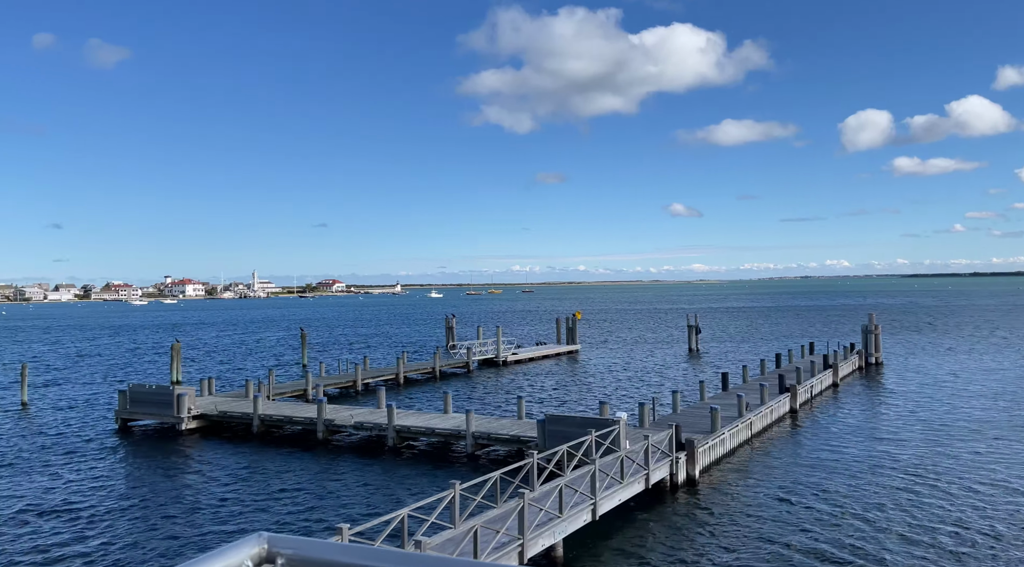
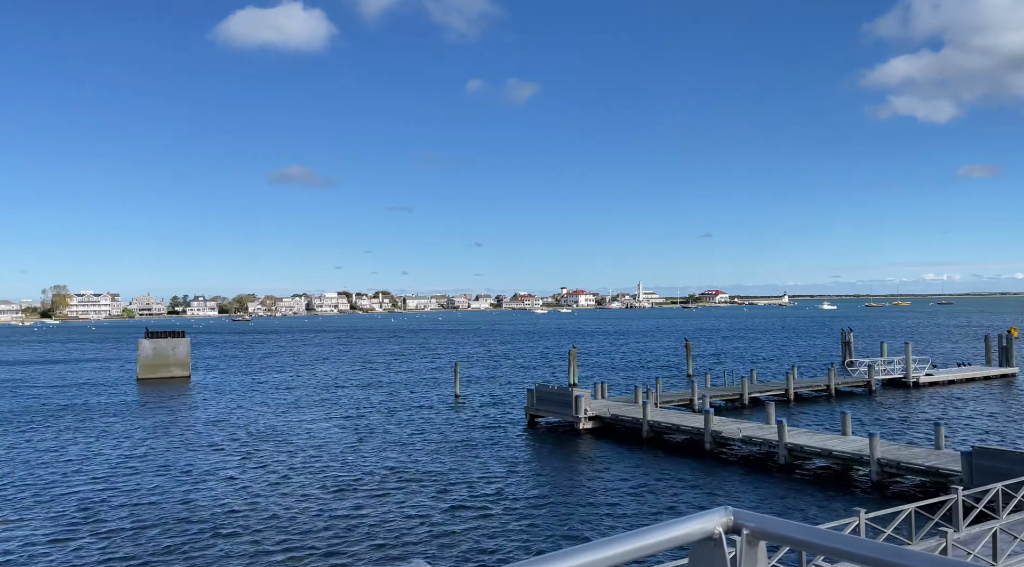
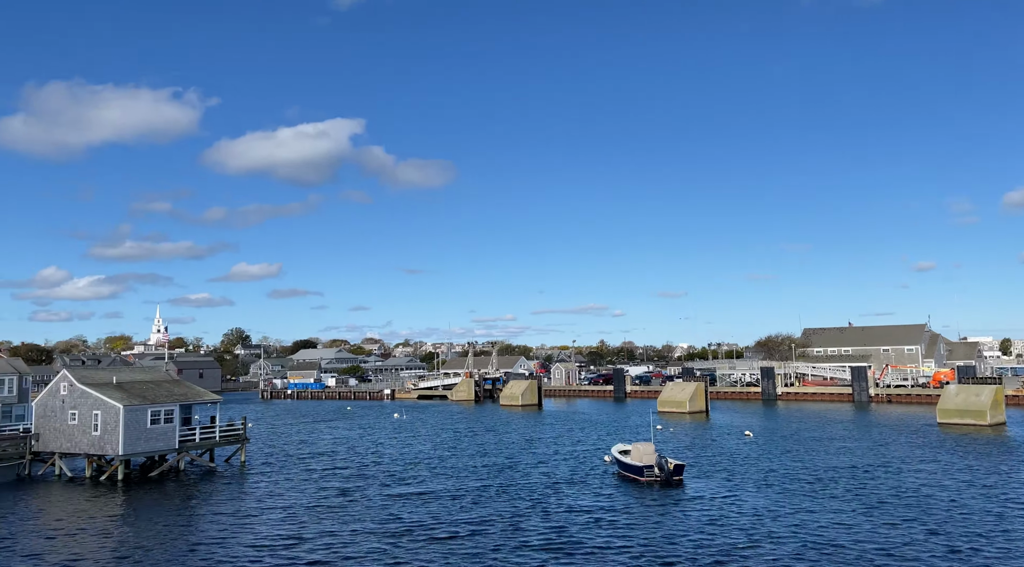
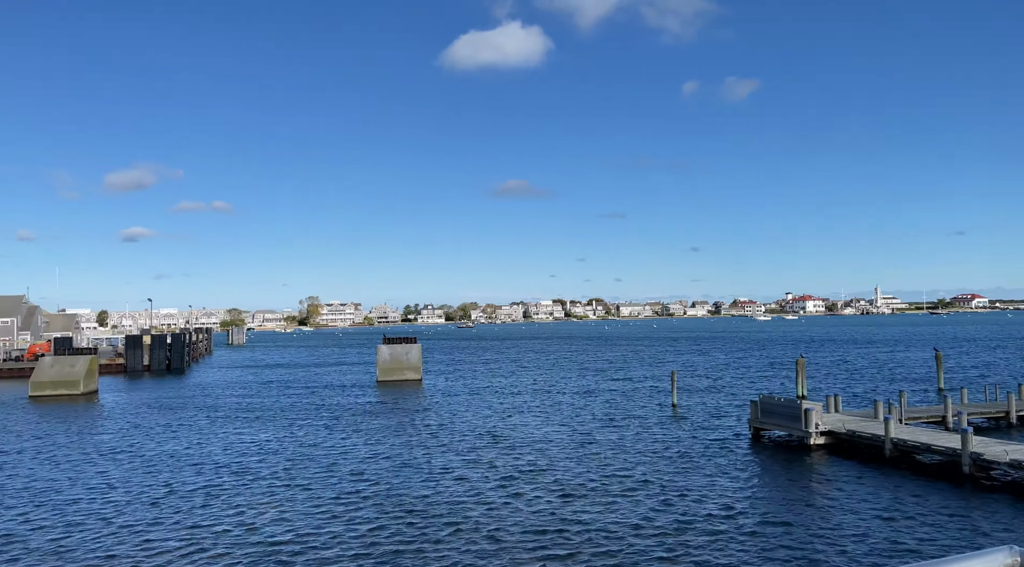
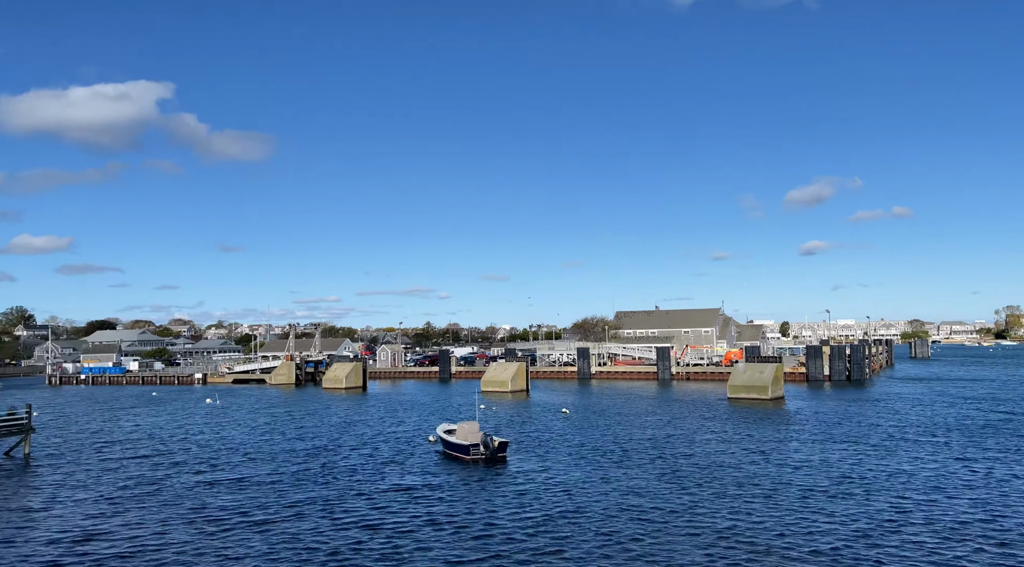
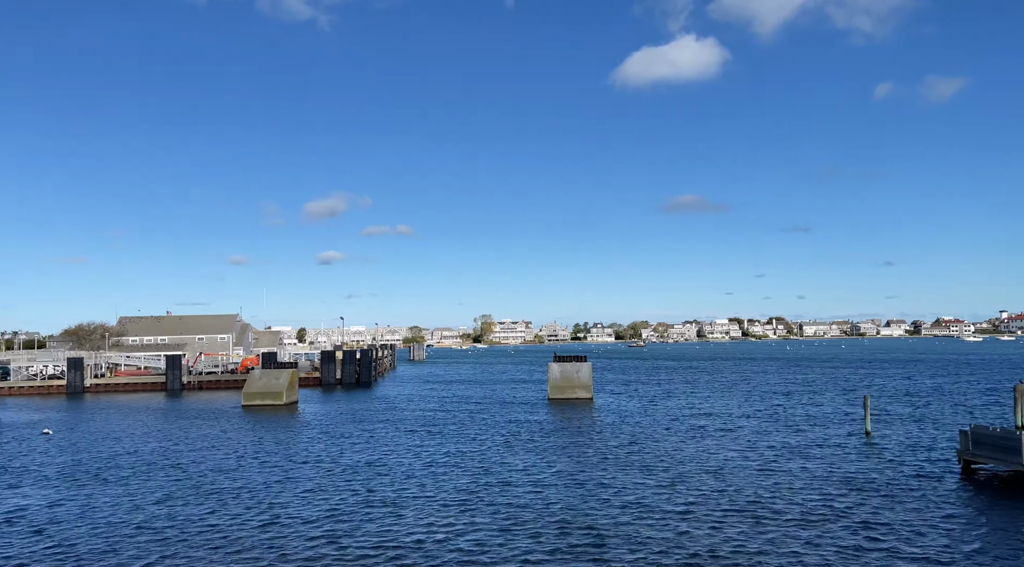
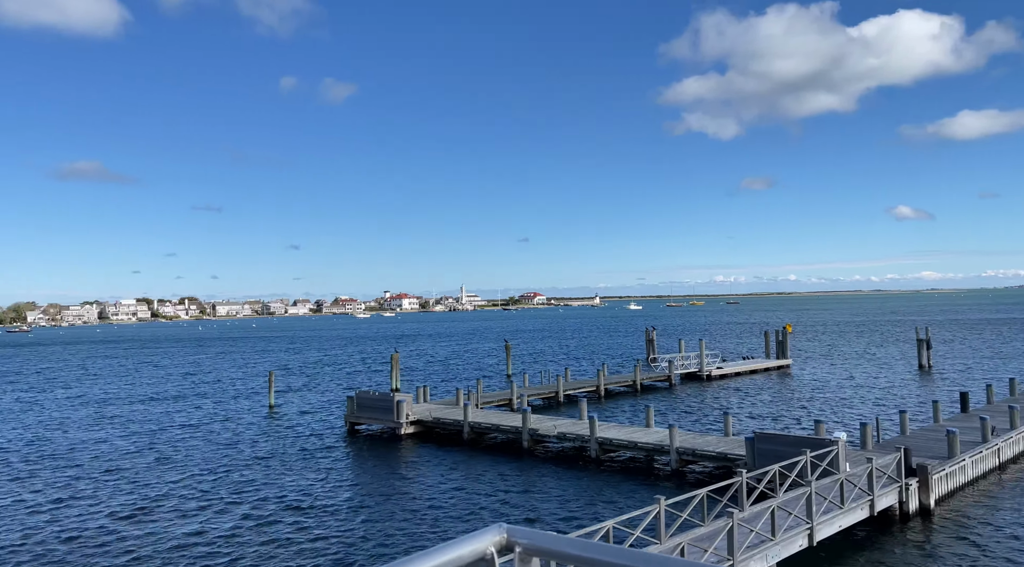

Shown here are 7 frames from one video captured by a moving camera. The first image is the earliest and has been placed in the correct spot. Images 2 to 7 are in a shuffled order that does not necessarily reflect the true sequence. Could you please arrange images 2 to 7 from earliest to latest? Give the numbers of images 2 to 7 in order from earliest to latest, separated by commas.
7, 2, 4, 6, 5, 3
